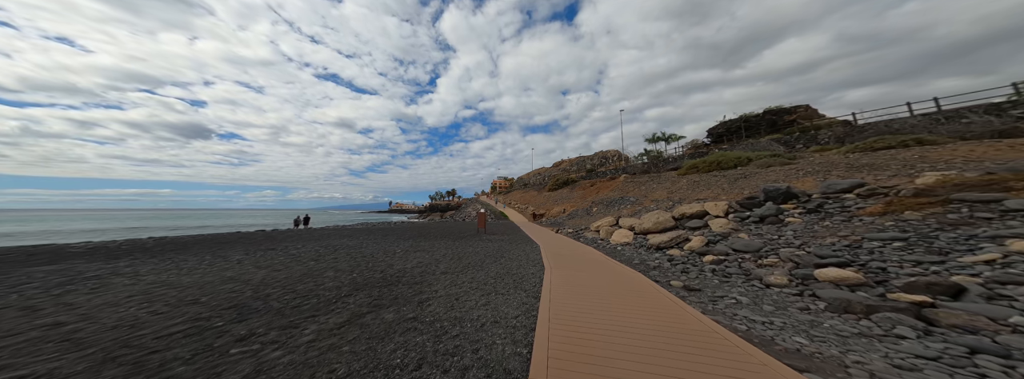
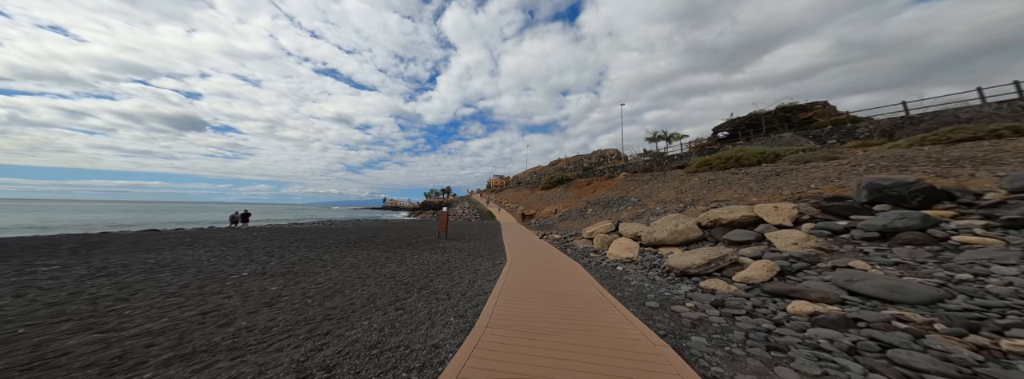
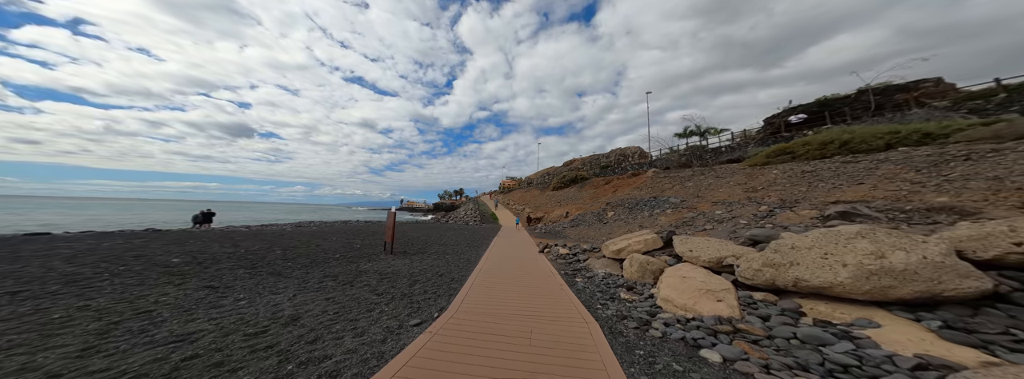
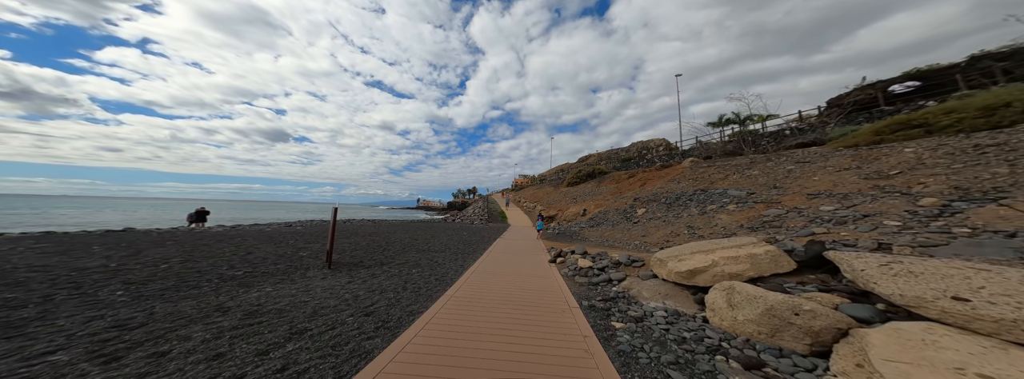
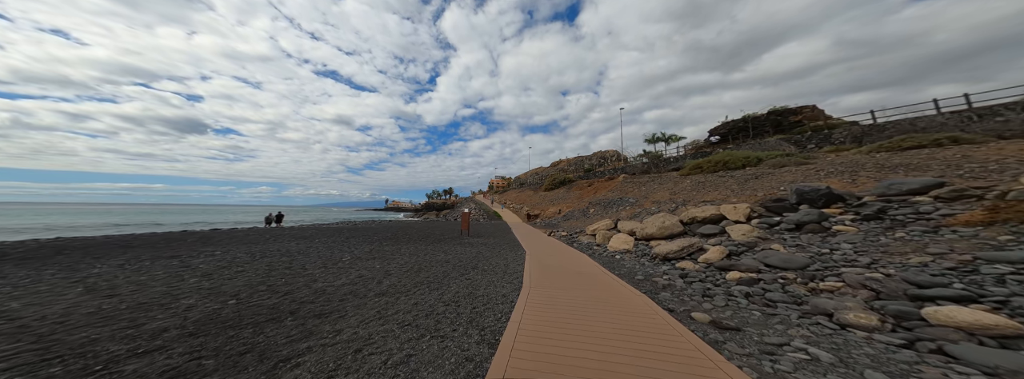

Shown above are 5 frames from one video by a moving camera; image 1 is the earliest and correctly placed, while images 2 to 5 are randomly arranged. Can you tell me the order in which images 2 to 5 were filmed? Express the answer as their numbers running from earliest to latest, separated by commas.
5, 2, 3, 4
